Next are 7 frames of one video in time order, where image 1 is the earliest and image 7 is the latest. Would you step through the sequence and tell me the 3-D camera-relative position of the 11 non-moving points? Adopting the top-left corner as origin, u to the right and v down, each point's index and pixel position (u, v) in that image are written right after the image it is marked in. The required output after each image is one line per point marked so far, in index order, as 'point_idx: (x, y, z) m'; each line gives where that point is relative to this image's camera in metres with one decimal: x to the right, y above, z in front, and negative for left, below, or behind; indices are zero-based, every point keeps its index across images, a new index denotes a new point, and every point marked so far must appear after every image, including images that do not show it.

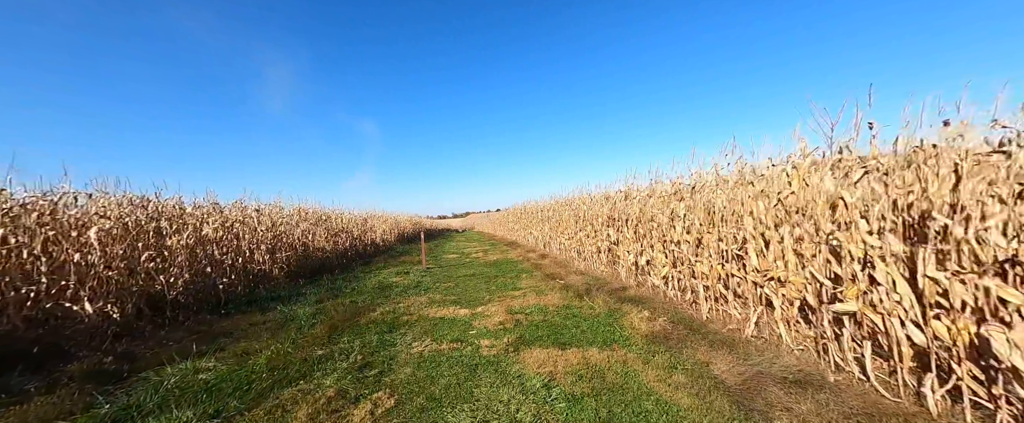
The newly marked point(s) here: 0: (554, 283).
0: (+0.8, -1.3, +6.2) m
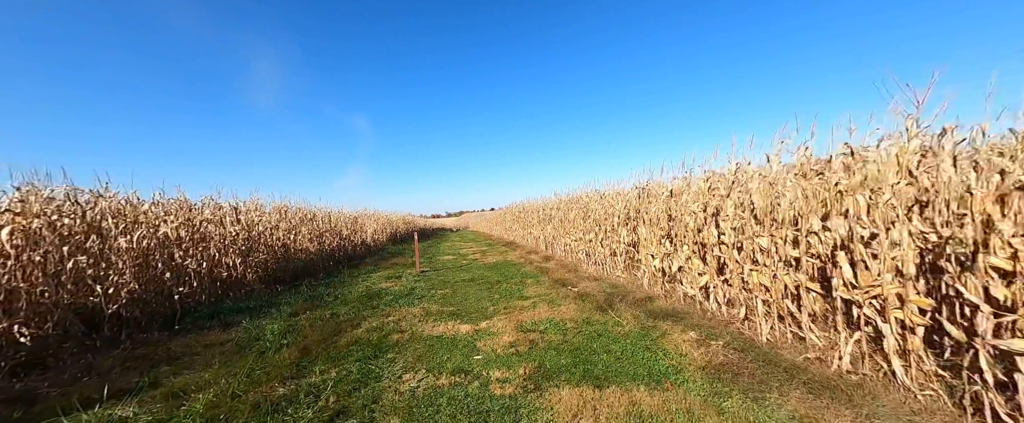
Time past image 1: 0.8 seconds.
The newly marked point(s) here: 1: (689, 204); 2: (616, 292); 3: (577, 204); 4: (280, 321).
0: (+0.9, -1.3, +5.5) m
1: (+2.5, +0.1, +4.7) m
2: (+1.6, -1.2, +5.1) m
3: (+1.9, +0.2, +9.6) m
4: (-3.1, -1.5, +4.5) m
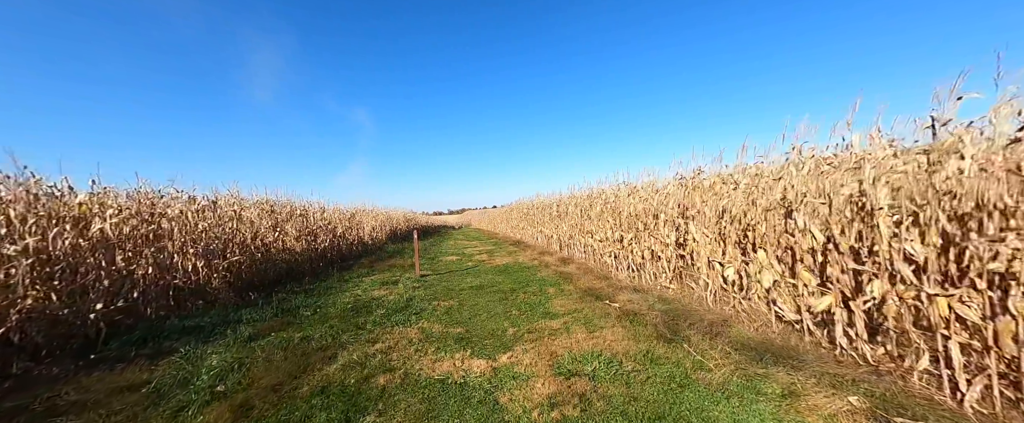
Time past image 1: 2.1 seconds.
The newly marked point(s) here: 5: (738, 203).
0: (+1.2, -1.2, +4.3) m
1: (+2.8, +0.2, +3.5) m
2: (+1.9, -1.2, +3.9) m
3: (+2.2, +0.3, +8.4) m
4: (-2.8, -1.4, +3.3) m
5: (+2.7, +0.1, +4.1) m
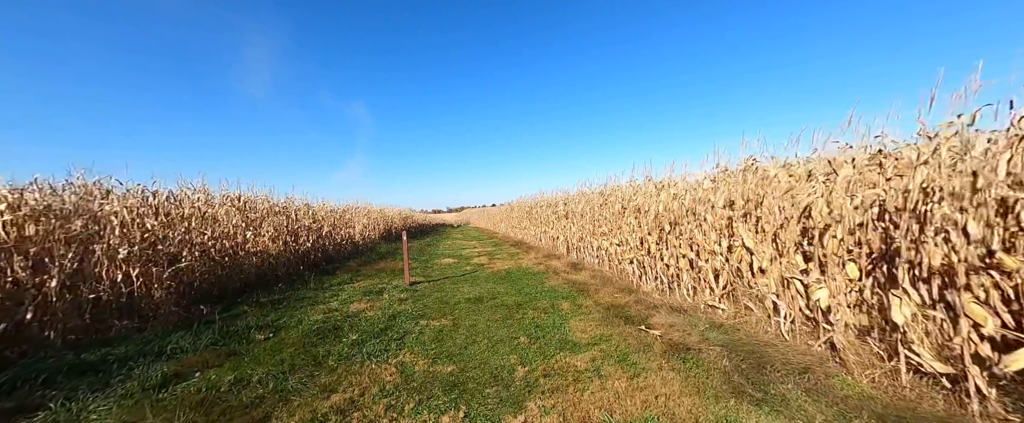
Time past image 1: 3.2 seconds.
0: (+1.3, -1.2, +3.3) m
1: (+2.9, +0.2, +2.5) m
2: (+1.9, -1.2, +2.9) m
3: (+2.3, +0.3, +7.4) m
4: (-2.7, -1.3, +2.3) m
5: (+2.8, +0.1, +3.1) m
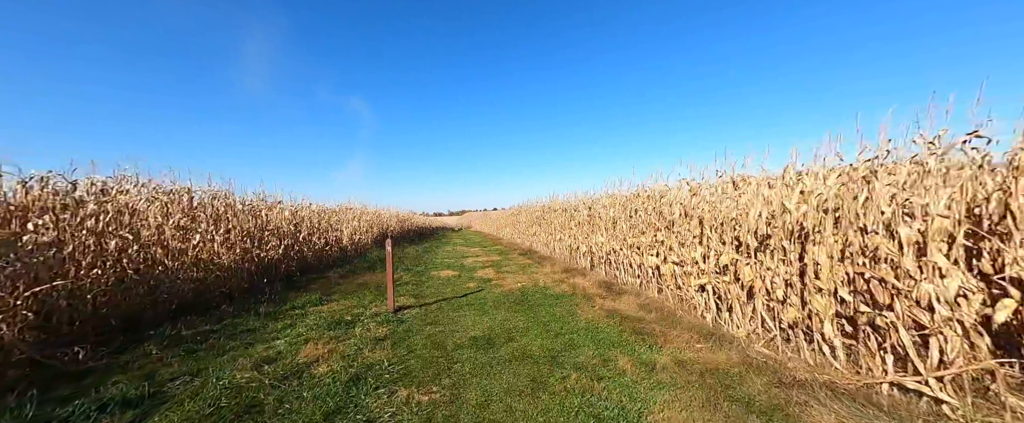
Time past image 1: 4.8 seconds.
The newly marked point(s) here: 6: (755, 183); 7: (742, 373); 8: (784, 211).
0: (+1.5, -1.3, +1.7) m
1: (+3.2, +0.1, +0.8) m
2: (+2.2, -1.2, +1.2) m
3: (+2.6, +0.2, +5.8) m
4: (-2.4, -1.3, +0.7) m
5: (+3.1, 0.0, +1.4) m
6: (+3.0, +0.4, +4.3) m
7: (+1.8, -1.3, +2.7) m
8: (+2.8, 0.0, +3.5) m
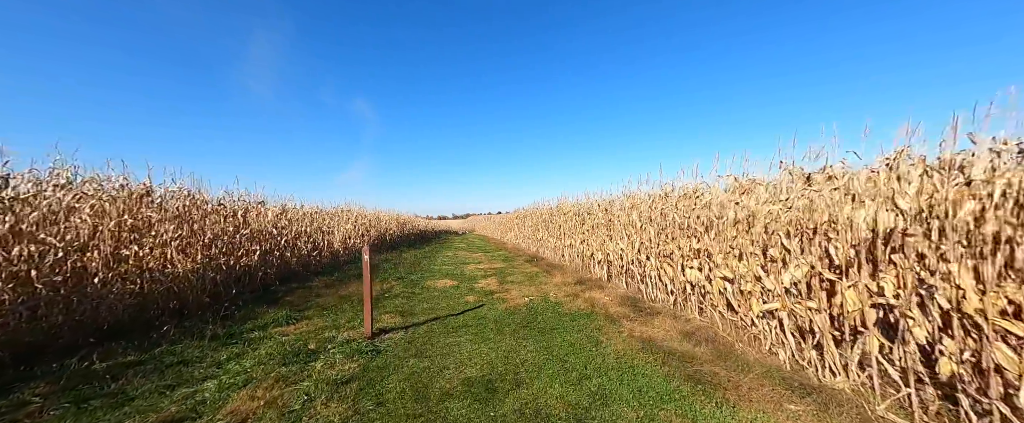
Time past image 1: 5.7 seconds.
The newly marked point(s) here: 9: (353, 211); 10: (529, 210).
0: (+1.6, -1.3, +0.6) m
1: (+3.2, +0.1, -0.2) m
2: (+2.2, -1.2, +0.2) m
3: (+2.7, +0.1, +4.8) m
4: (-2.4, -1.3, -0.3) m
5: (+3.2, 0.0, +0.4) m
6: (+3.1, +0.3, +3.2) m
7: (+1.9, -1.3, +1.7) m
8: (+2.9, 0.0, +2.5) m
9: (-7.2, 0.0, +15.2) m
10: (+0.8, +0.1, +16.7) m
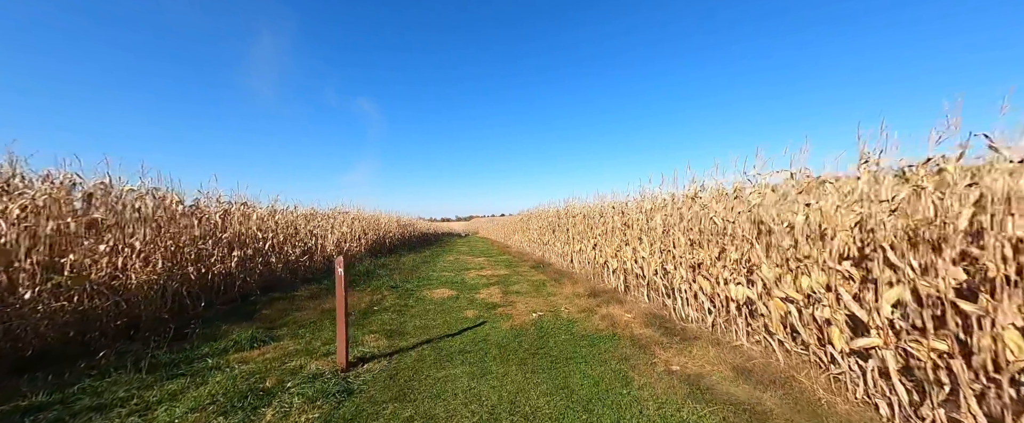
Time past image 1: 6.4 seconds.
0: (+1.6, -1.3, -0.1) m
1: (+3.2, +0.1, -1.0) m
2: (+2.3, -1.2, -0.6) m
3: (+2.8, +0.1, +4.0) m
4: (-2.4, -1.3, -1.0) m
5: (+3.2, 0.0, -0.4) m
6: (+3.2, +0.3, +2.5) m
7: (+1.9, -1.3, +0.9) m
8: (+2.9, 0.0, +1.7) m
9: (-7.0, -0.1, +14.5) m
10: (+1.0, 0.0, +15.9) m
